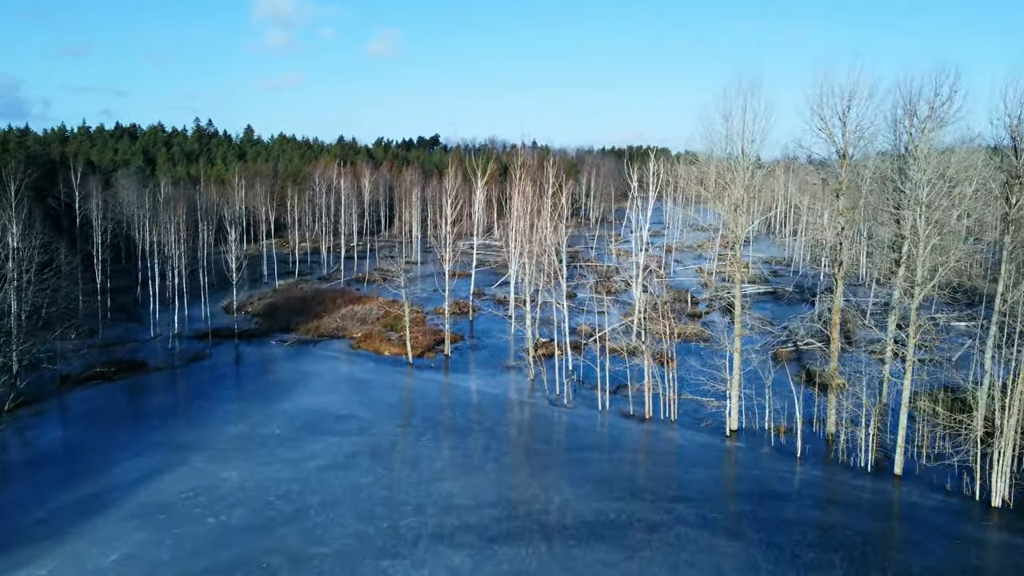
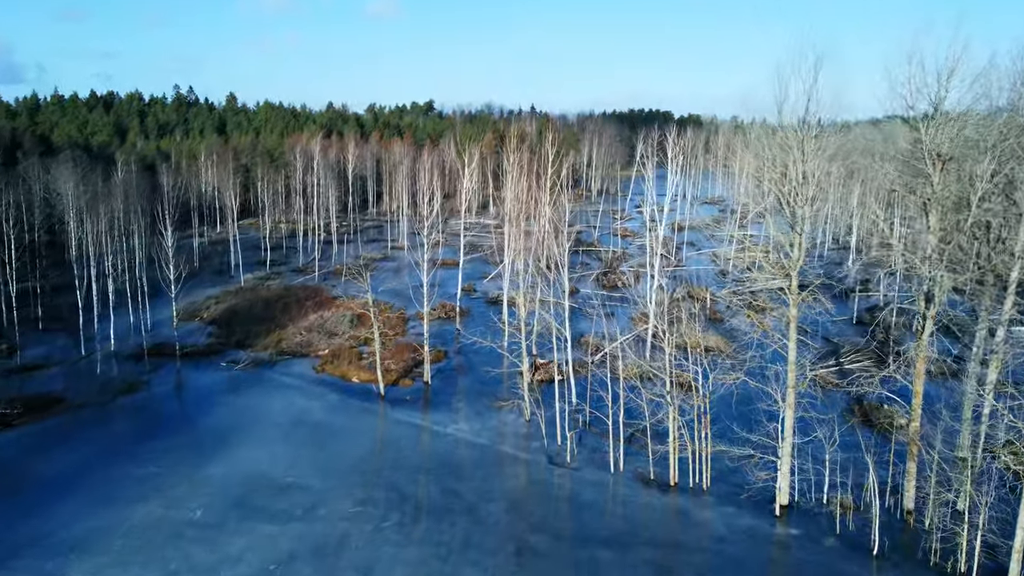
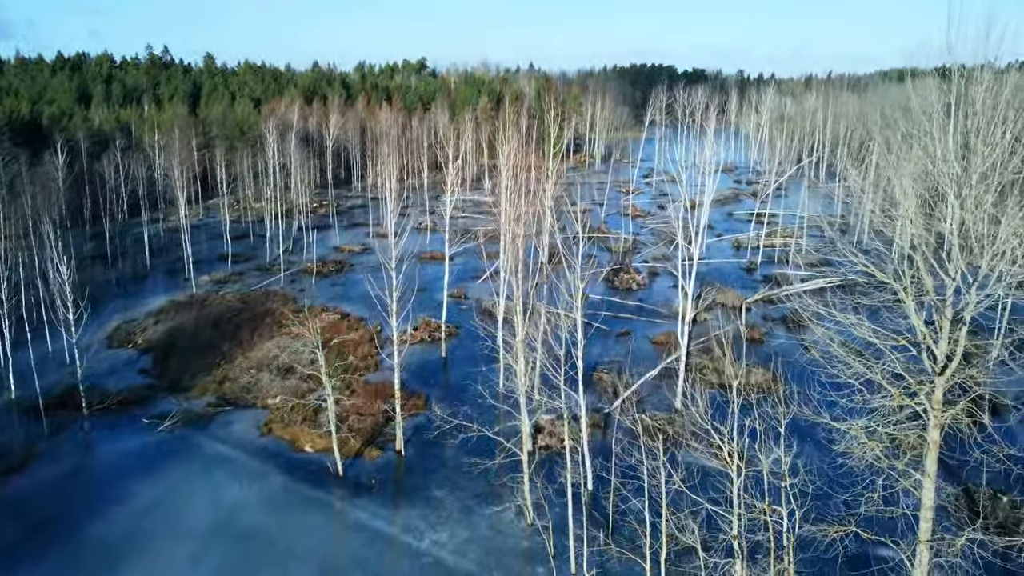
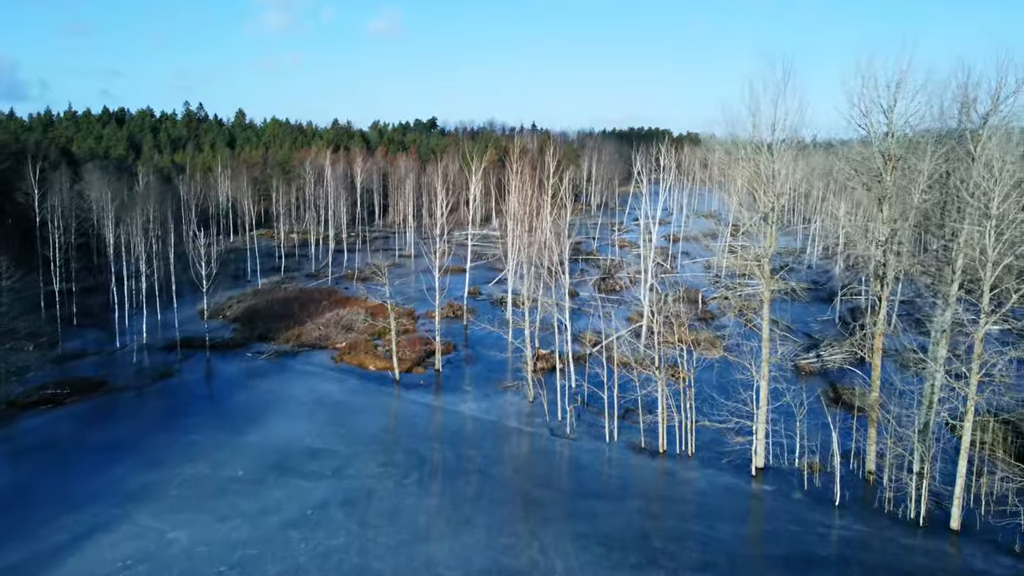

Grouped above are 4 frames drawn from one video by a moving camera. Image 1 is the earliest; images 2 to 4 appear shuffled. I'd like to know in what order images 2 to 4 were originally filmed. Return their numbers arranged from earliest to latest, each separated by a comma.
4, 2, 3
